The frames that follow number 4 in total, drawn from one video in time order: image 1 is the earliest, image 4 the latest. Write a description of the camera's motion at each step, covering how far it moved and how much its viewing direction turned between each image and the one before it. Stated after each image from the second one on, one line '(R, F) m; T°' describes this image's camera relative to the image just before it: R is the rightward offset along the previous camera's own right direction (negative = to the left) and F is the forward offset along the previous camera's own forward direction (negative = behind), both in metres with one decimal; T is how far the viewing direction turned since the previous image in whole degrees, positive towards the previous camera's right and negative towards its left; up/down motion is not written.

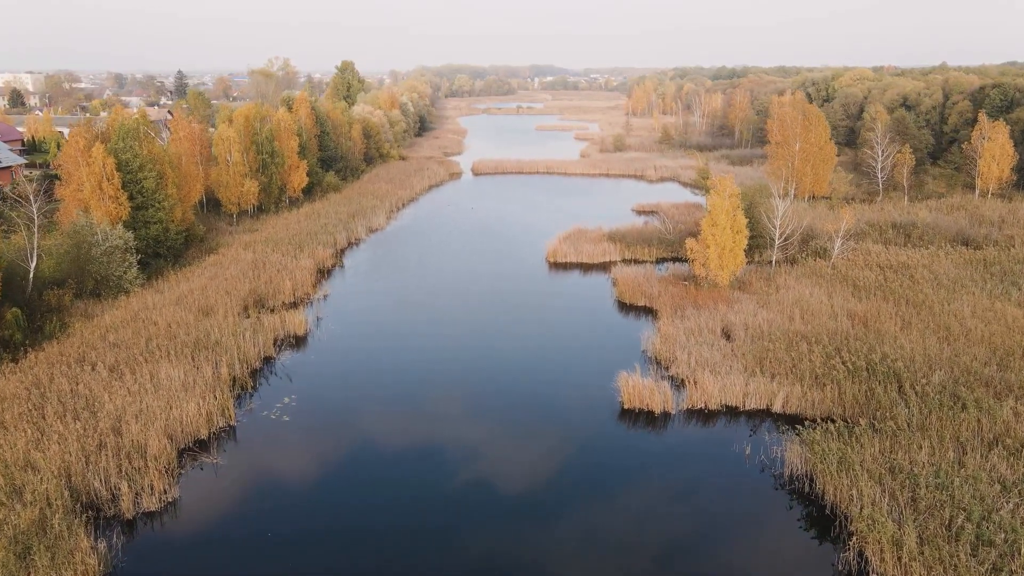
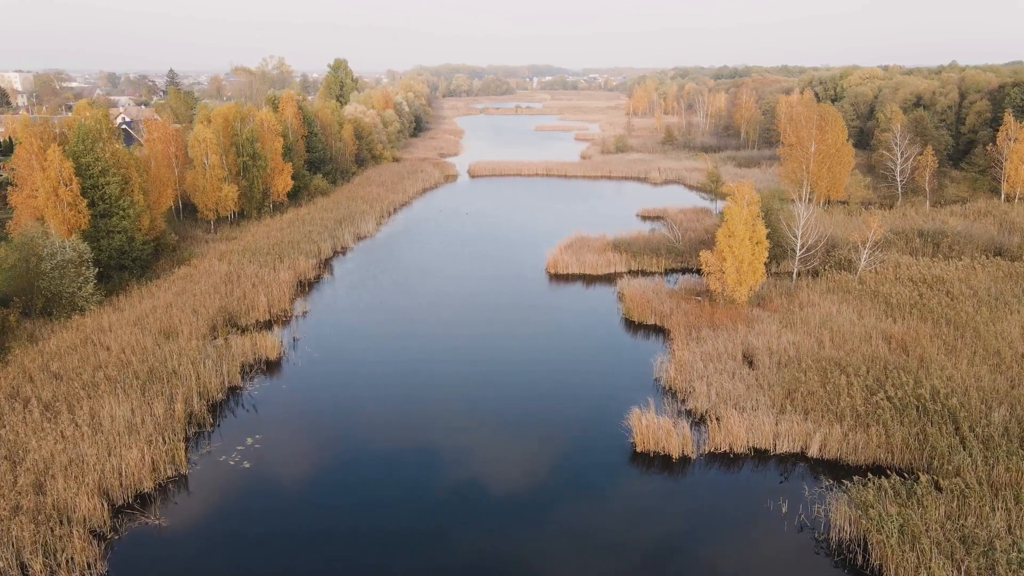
(+0.1, +1.7) m; 0°
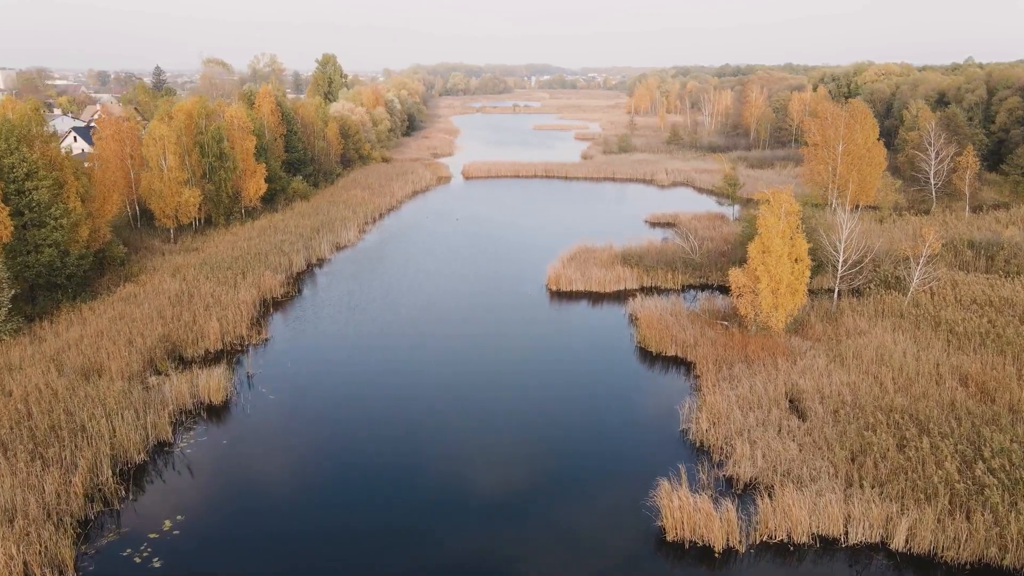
(+0.1, +2.7) m; 0°
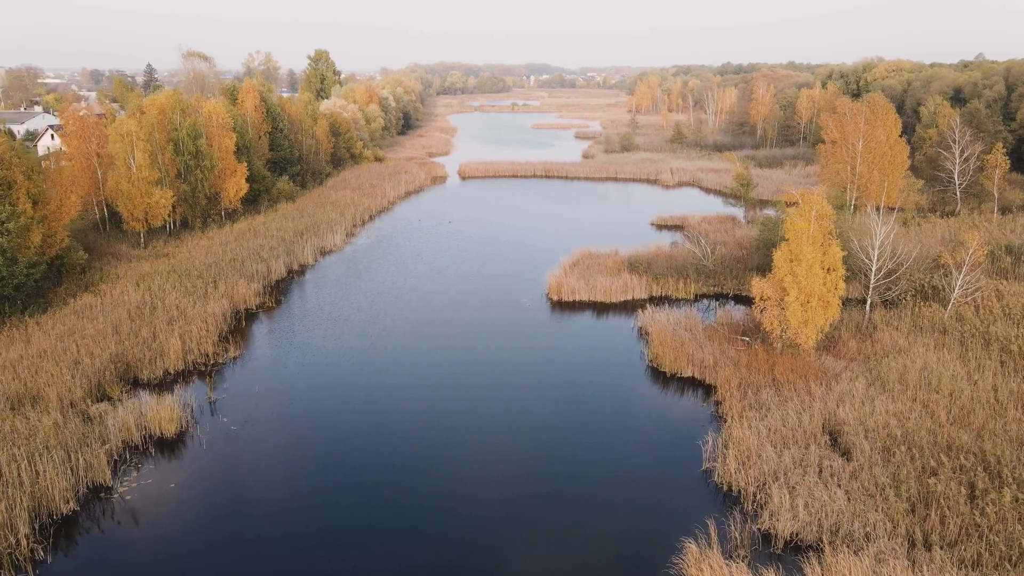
(+0.1, +1.6) m; 0°
